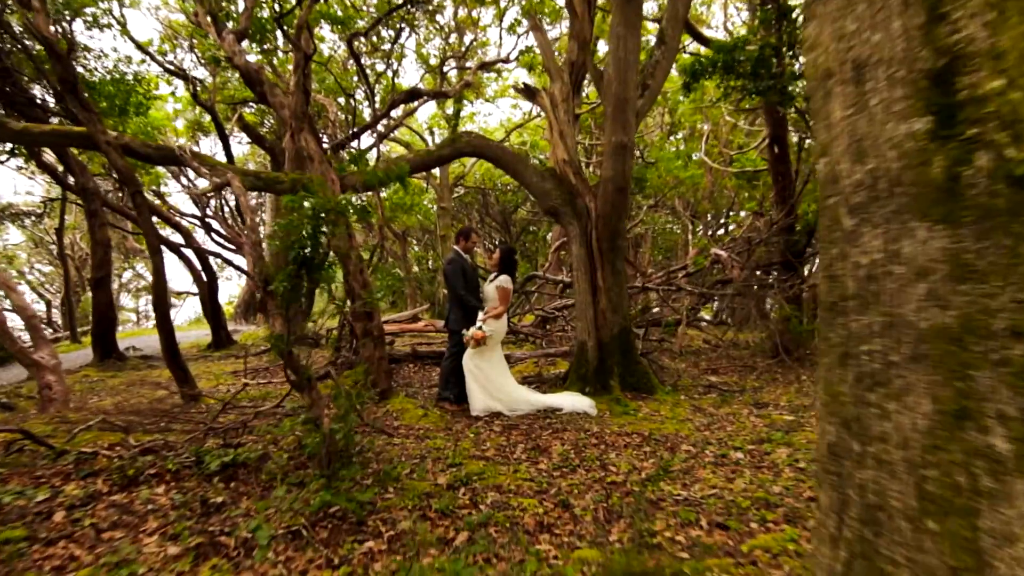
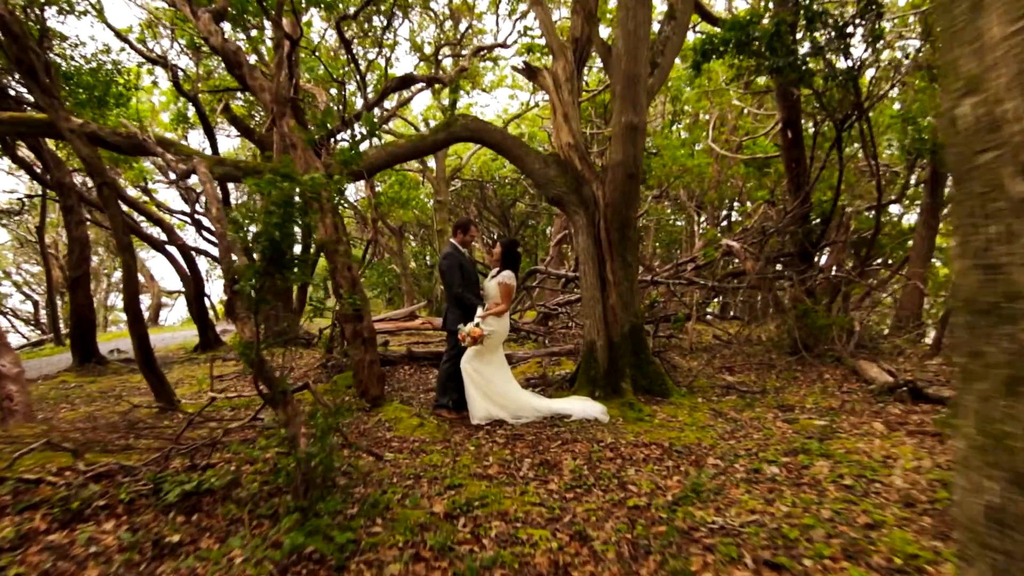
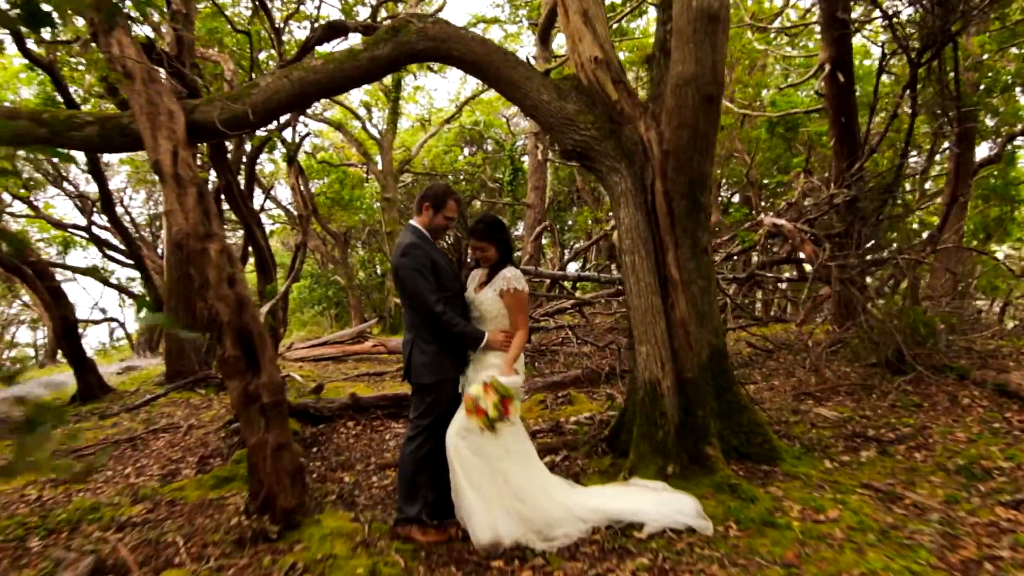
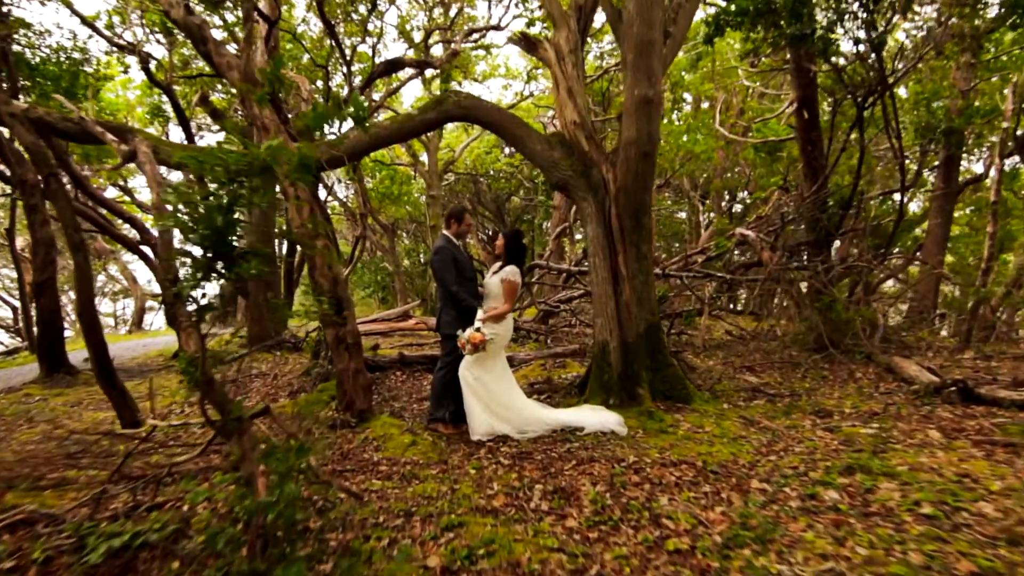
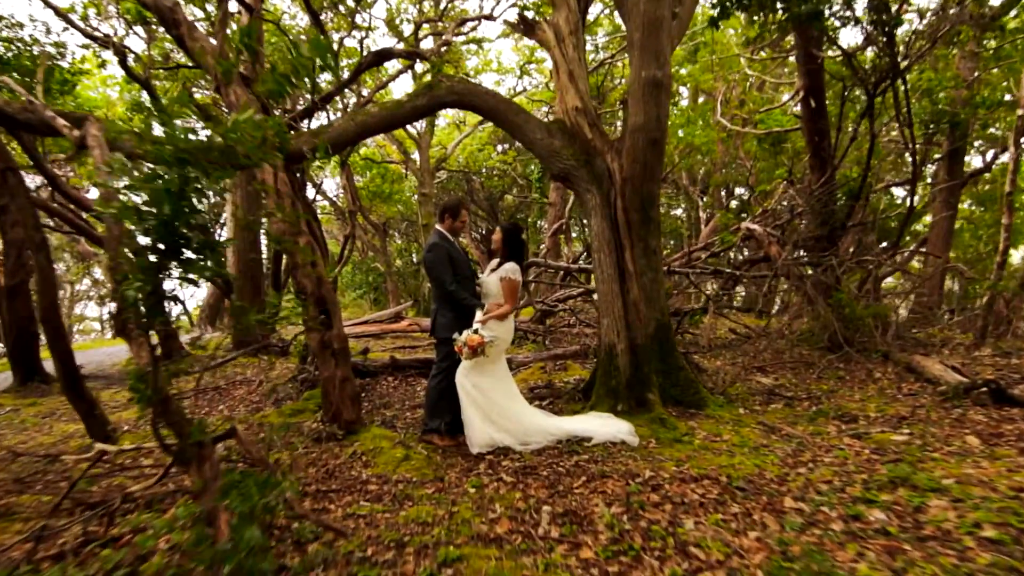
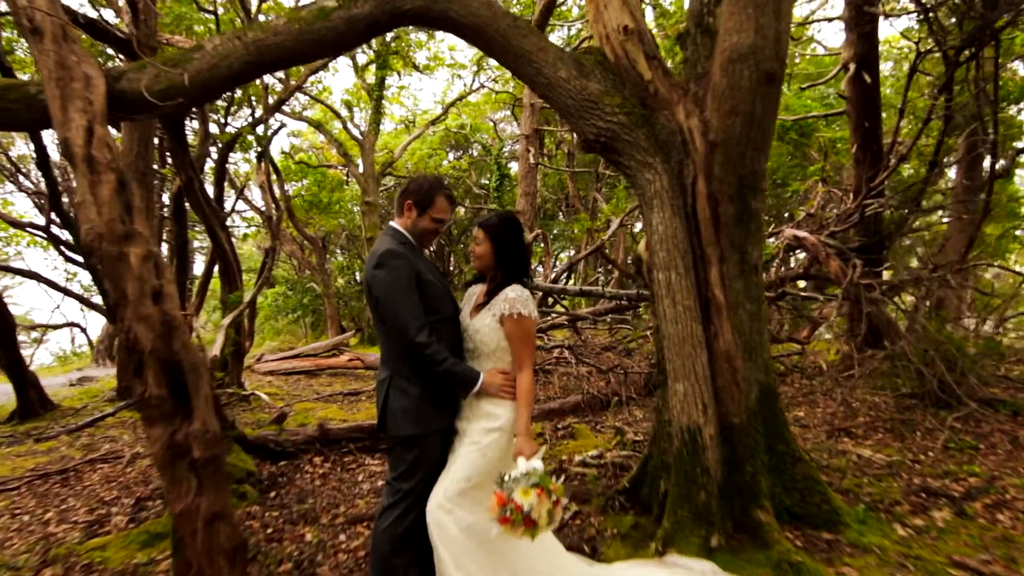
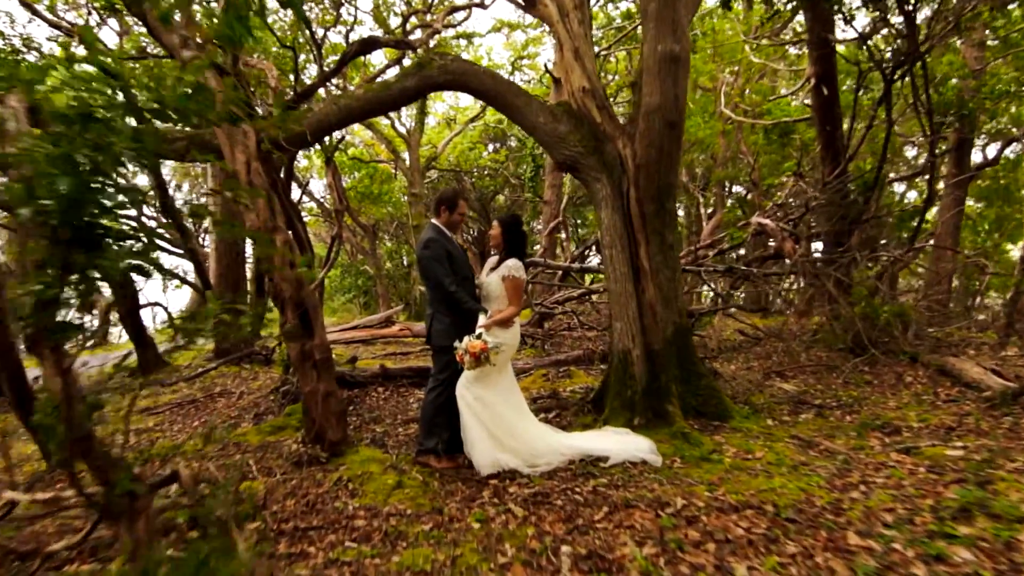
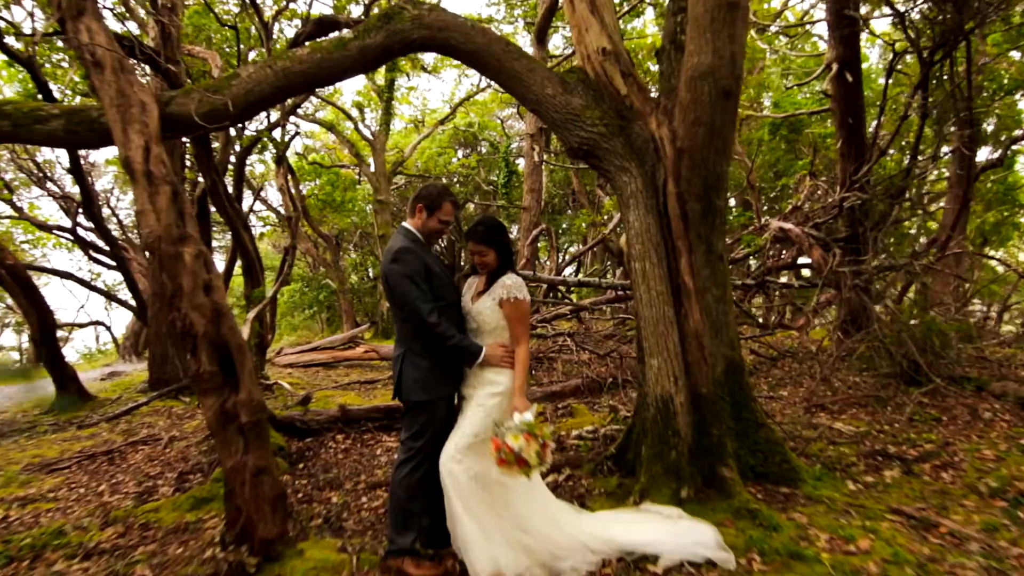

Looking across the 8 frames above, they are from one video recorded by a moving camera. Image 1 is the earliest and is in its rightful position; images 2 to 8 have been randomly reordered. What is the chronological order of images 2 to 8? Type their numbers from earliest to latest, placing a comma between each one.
2, 4, 5, 7, 3, 8, 6
